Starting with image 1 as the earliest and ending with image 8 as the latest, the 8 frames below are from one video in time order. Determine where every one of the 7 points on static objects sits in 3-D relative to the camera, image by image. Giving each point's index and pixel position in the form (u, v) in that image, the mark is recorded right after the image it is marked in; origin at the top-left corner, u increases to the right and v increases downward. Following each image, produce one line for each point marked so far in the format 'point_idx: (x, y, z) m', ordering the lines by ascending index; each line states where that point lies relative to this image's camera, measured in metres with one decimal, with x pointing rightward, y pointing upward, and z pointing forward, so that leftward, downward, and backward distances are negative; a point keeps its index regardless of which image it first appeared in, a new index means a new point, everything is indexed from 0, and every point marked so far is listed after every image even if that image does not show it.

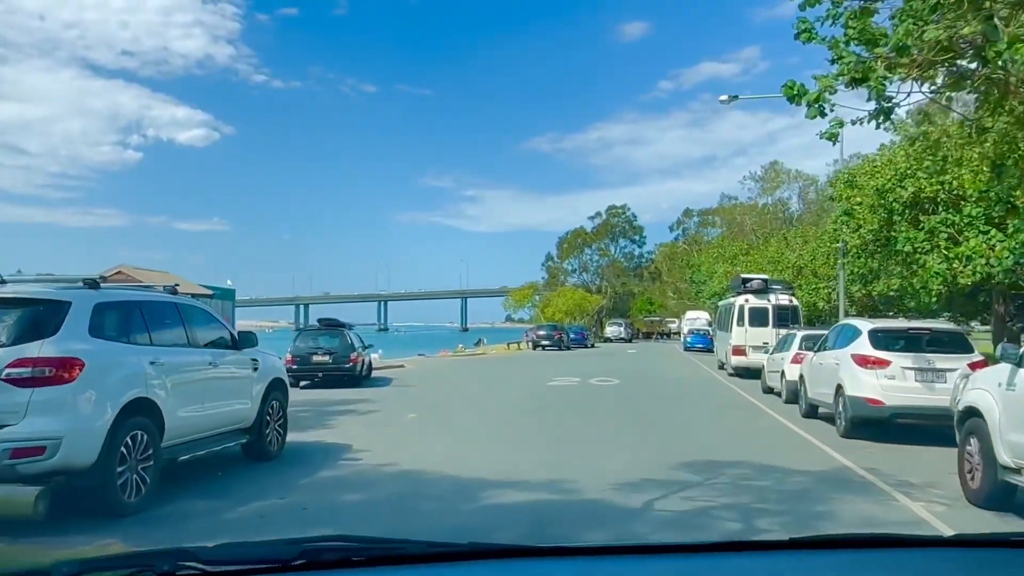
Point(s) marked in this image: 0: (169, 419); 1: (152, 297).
0: (-3.1, -1.2, +7.7) m
1: (-3.4, -0.1, +8.1) m
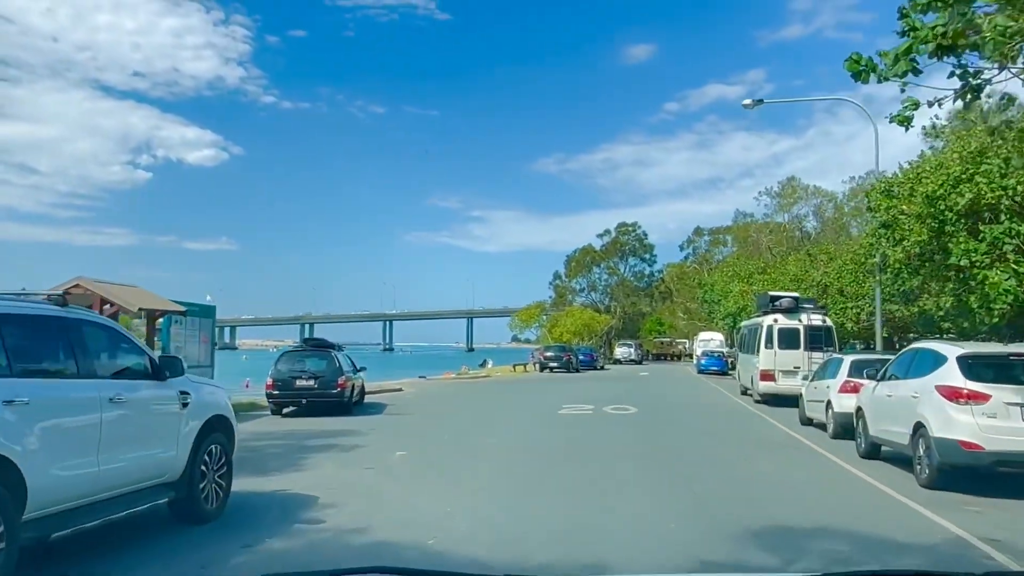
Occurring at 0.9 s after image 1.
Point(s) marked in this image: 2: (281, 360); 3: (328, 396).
0: (-3.0, -1.2, +5.5) m
1: (-3.3, -0.1, +5.9) m
2: (-5.3, -1.7, +19.6) m
3: (-4.2, -2.4, +19.4) m
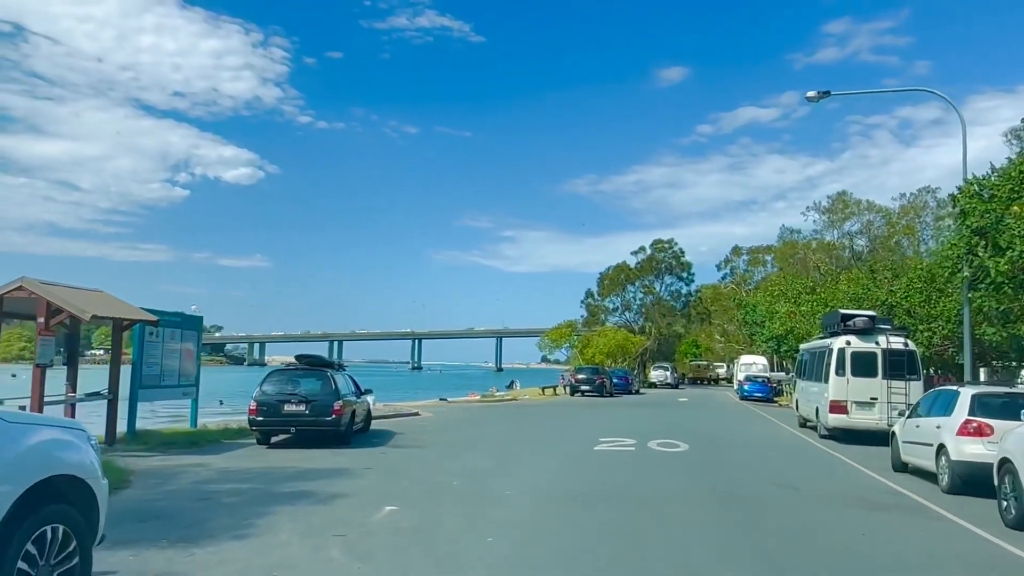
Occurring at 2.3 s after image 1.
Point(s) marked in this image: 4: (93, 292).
0: (-3.0, -1.1, +2.5) m
1: (-3.3, 0.0, +2.9) m
2: (-4.8, -1.8, +16.6) m
3: (-3.7, -2.6, +16.4) m
4: (-8.0, -0.1, +16.4) m
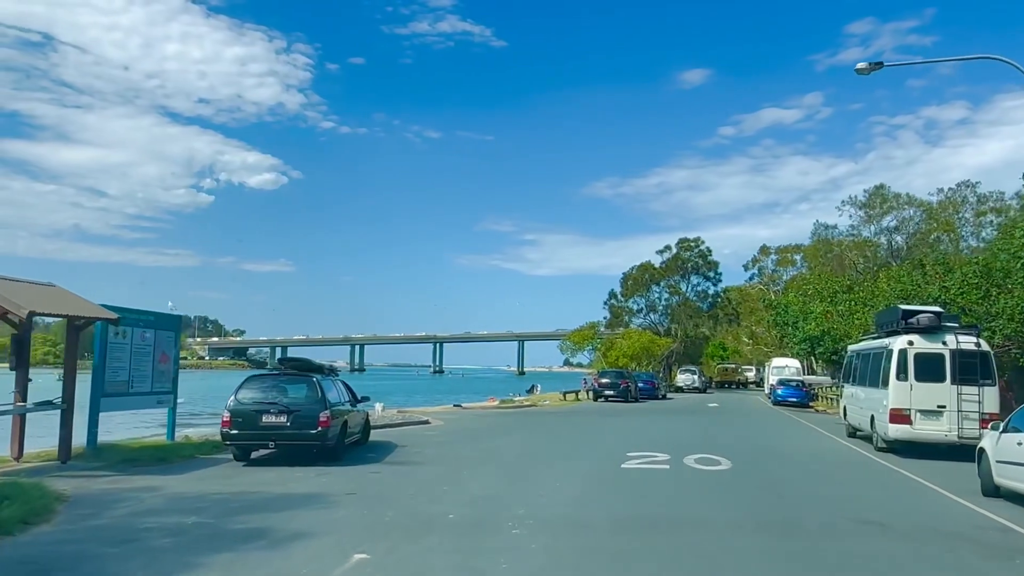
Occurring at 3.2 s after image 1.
0: (-3.1, -0.9, +0.2) m
1: (-3.4, +0.2, +0.7) m
2: (-4.5, -1.7, +14.5) m
3: (-3.4, -2.5, +14.2) m
4: (-7.8, 0.0, +14.3) m
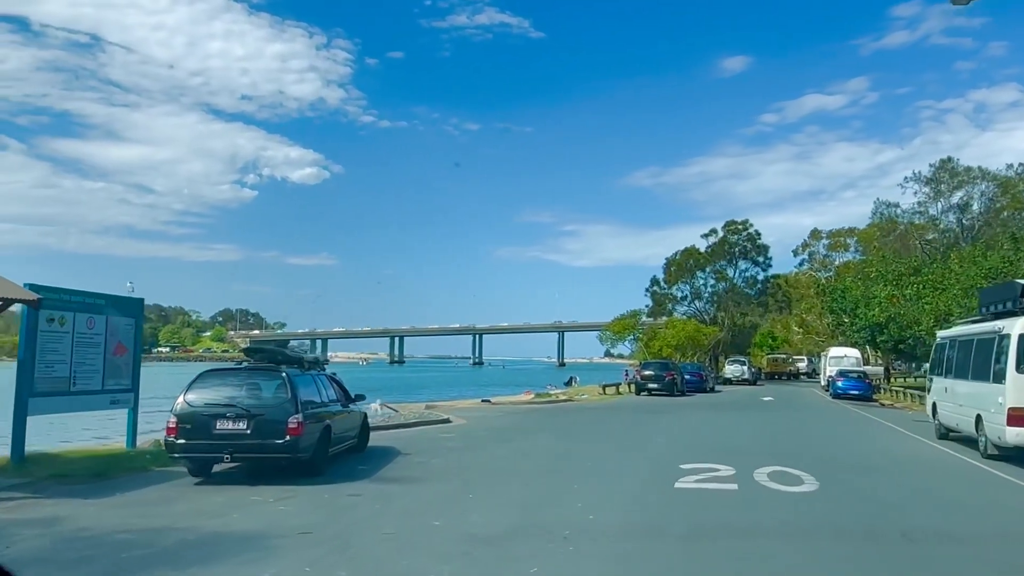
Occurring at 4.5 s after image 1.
0: (-3.5, -0.6, -2.7) m
1: (-3.8, +0.4, -2.3) m
2: (-4.2, -1.3, +11.5) m
3: (-3.2, -2.1, +11.2) m
4: (-7.5, +0.4, +11.5) m
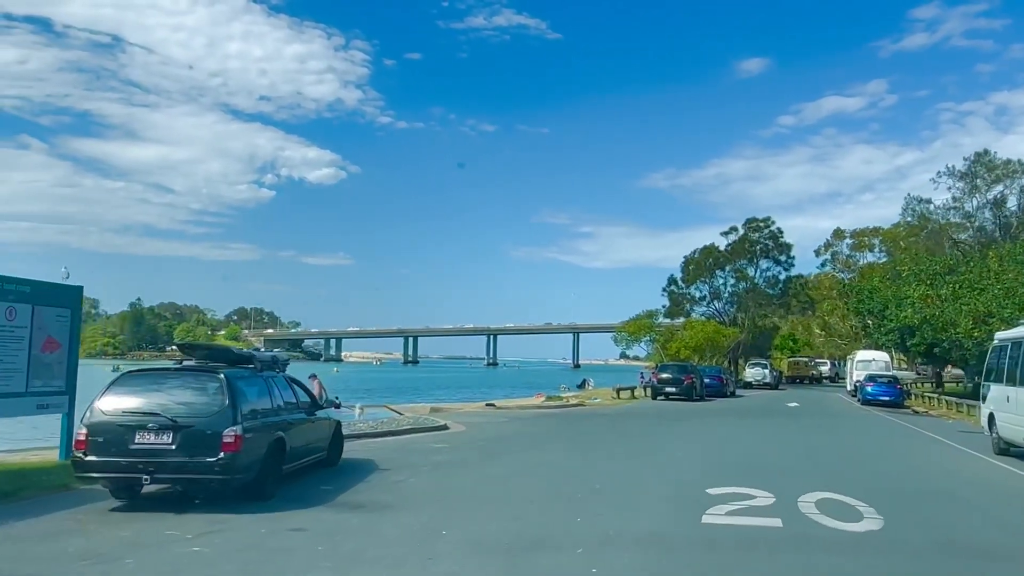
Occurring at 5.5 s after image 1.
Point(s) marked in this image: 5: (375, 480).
0: (-3.9, -0.4, -4.9) m
1: (-4.1, +0.6, -4.4) m
2: (-4.4, -1.1, +9.4) m
3: (-3.3, -1.9, +9.1) m
4: (-7.6, +0.6, +9.4) m
5: (-1.9, -2.6, +11.9) m
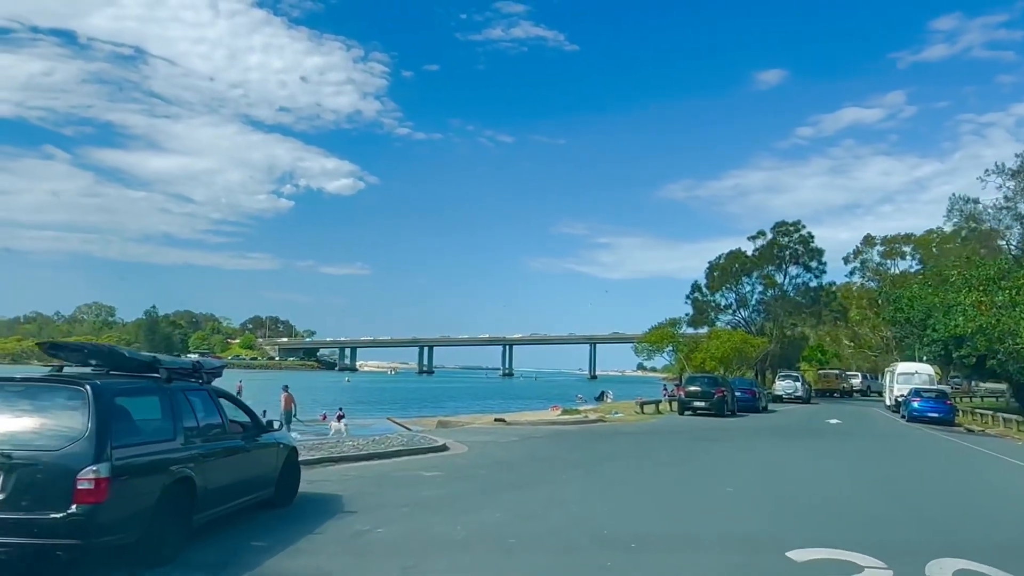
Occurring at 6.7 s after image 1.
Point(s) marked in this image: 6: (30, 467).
0: (-4.2, -0.1, -7.8) m
1: (-4.4, +1.0, -7.3) m
2: (-4.4, -0.9, +6.5) m
3: (-3.3, -1.7, +6.1) m
4: (-7.6, +0.8, +6.6) m
5: (-1.8, -2.5, +8.9) m
6: (-3.5, -1.2, +6.2) m
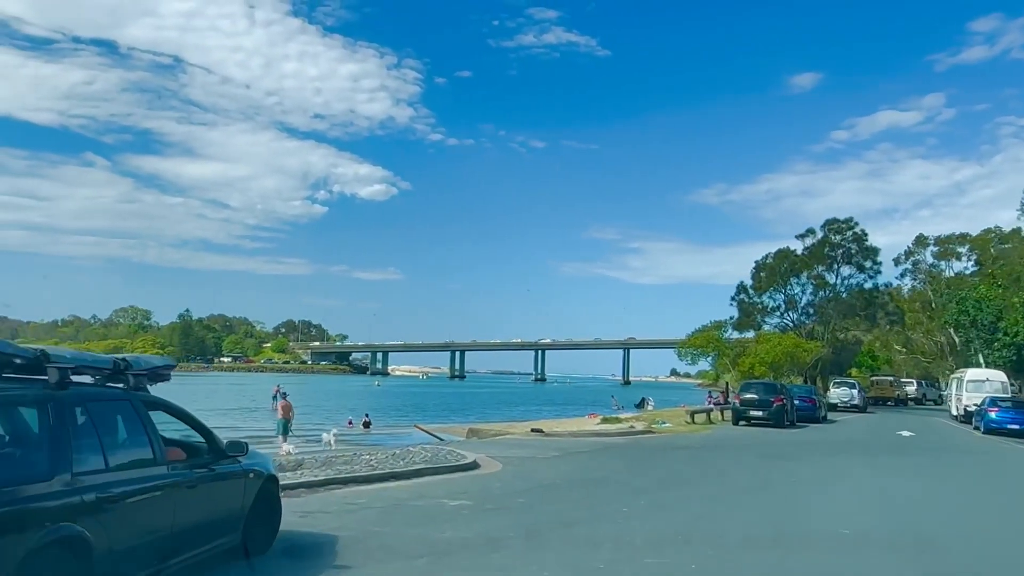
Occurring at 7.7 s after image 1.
0: (-4.3, +0.3, -10.3) m
1: (-4.6, +1.4, -9.8) m
2: (-4.0, -0.7, +4.0) m
3: (-3.0, -1.4, +3.5) m
4: (-7.3, +1.1, +4.2) m
5: (-1.4, -2.2, +6.3) m
6: (-3.1, -1.0, +3.7) m
